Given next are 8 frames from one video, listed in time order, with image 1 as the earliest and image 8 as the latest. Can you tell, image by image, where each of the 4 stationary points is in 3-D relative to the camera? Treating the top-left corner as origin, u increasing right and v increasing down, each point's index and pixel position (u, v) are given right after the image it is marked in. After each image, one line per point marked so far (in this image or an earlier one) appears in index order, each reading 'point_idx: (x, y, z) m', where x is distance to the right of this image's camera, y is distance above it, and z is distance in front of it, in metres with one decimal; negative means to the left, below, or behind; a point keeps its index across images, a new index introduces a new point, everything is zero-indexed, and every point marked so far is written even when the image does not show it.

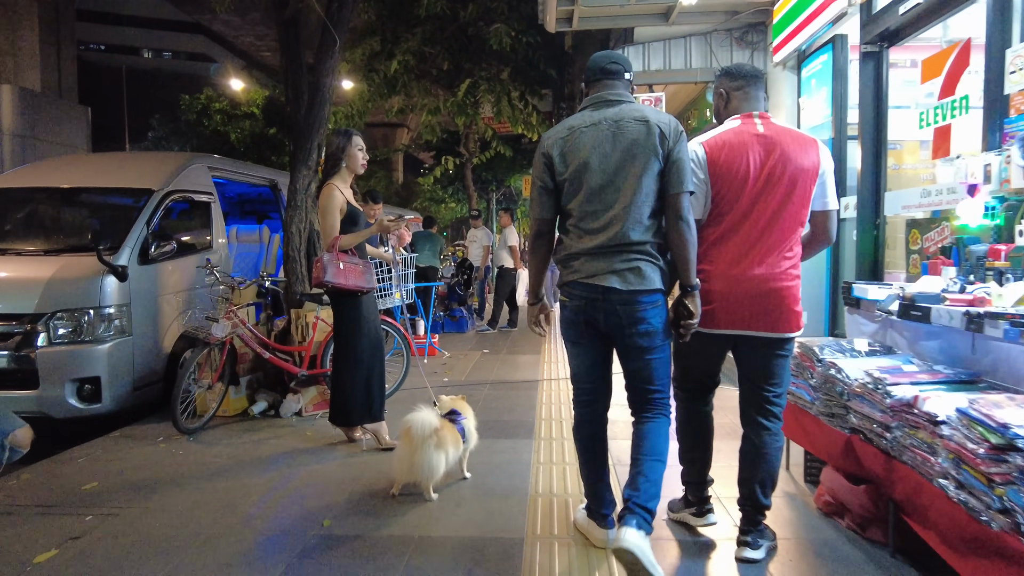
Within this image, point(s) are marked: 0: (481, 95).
0: (-0.6, +3.5, +12.3) m
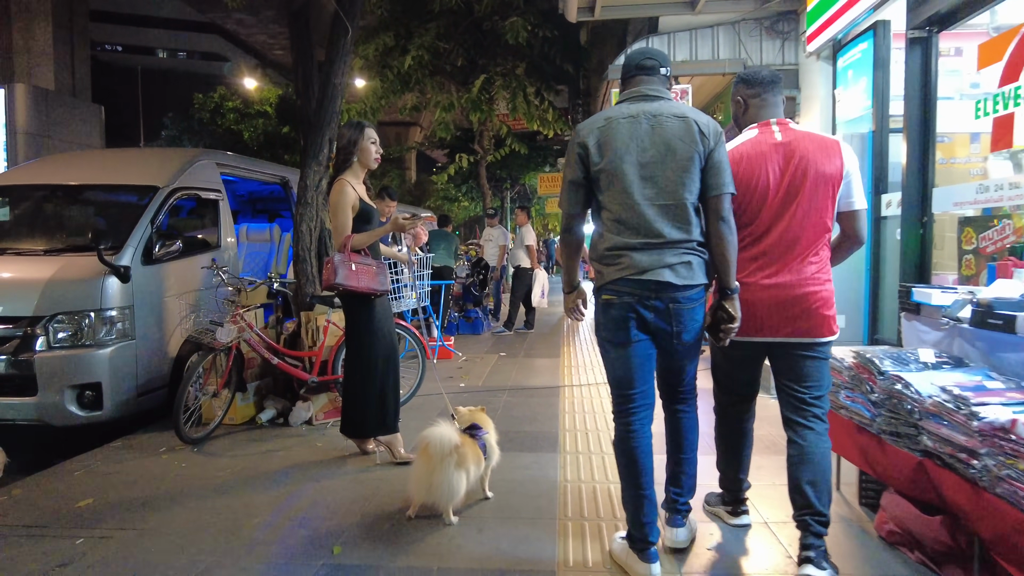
0: (-0.3, +3.5, +12.0) m
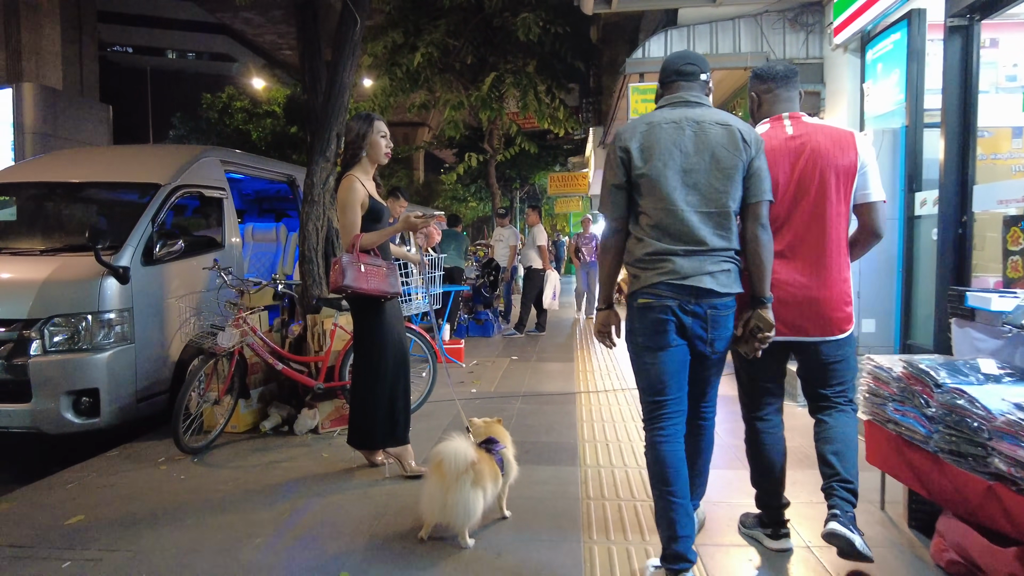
0: (-0.1, +3.4, +11.8) m
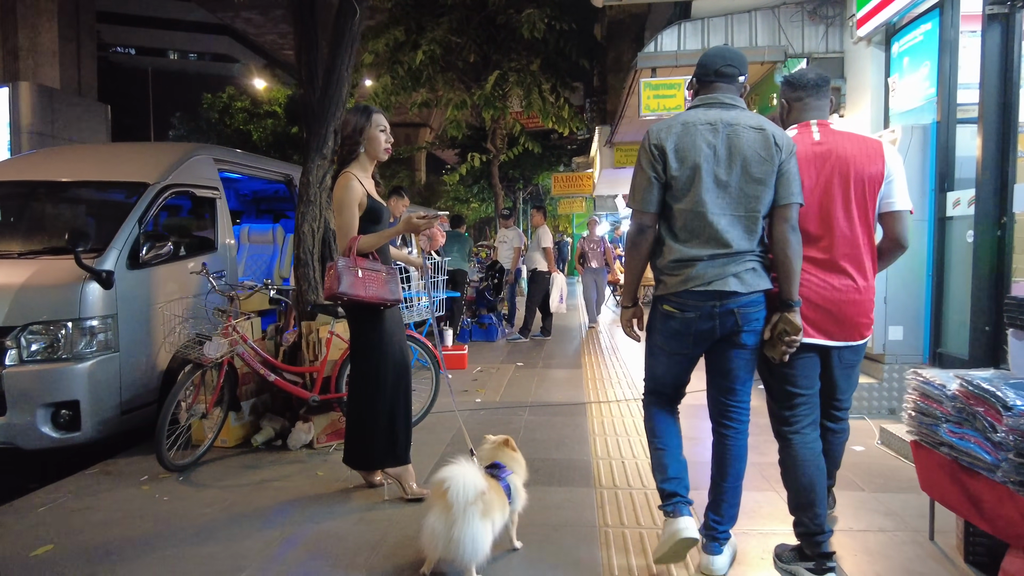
0: (0.0, +3.4, +11.5) m
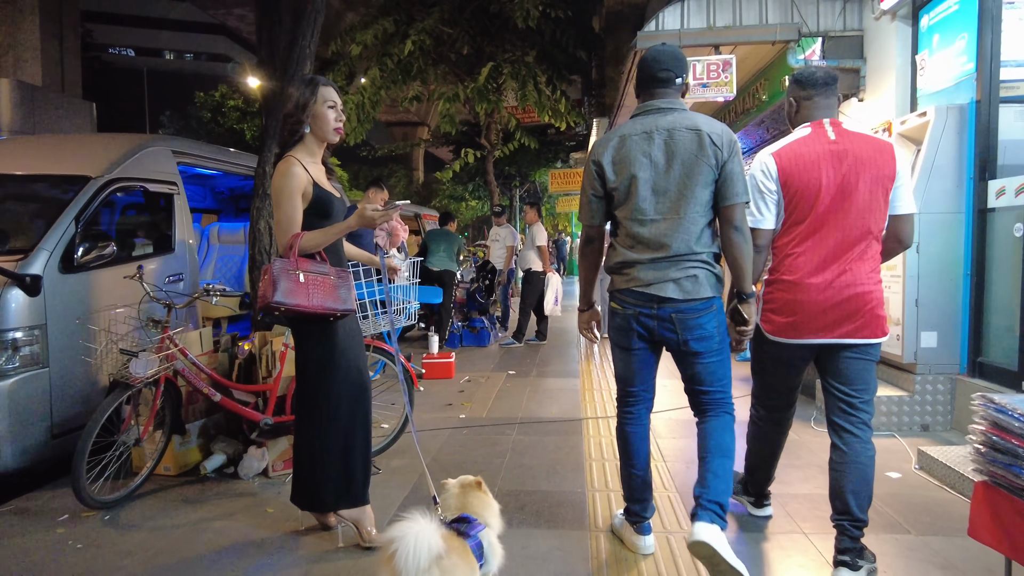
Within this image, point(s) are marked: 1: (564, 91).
0: (-0.1, +3.4, +11.0) m
1: (+0.9, +3.5, +12.1) m
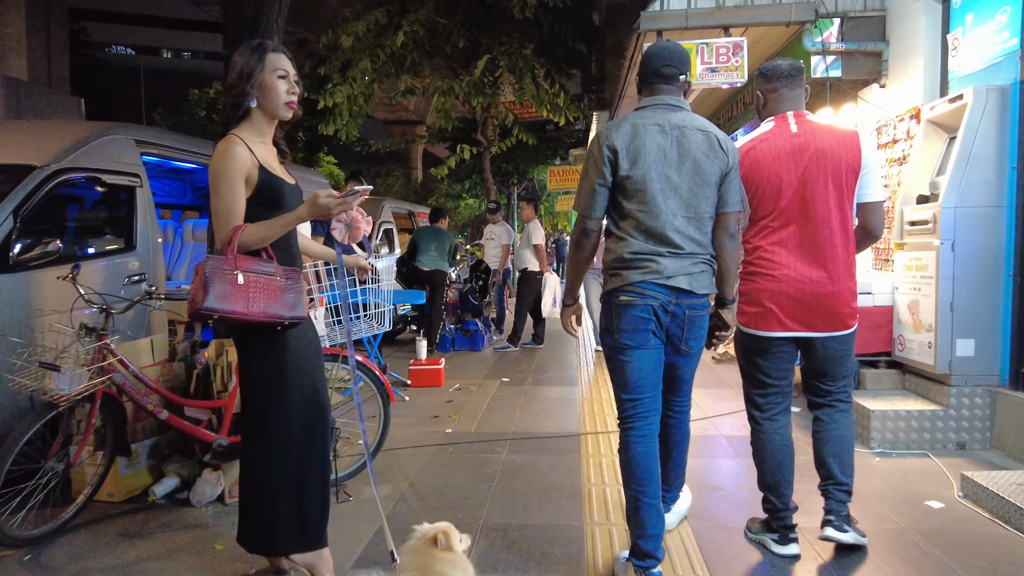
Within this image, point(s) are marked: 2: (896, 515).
0: (-0.2, +3.4, +10.6) m
1: (+0.9, +3.5, +11.7) m
2: (+1.6, -1.0, +2.9) m
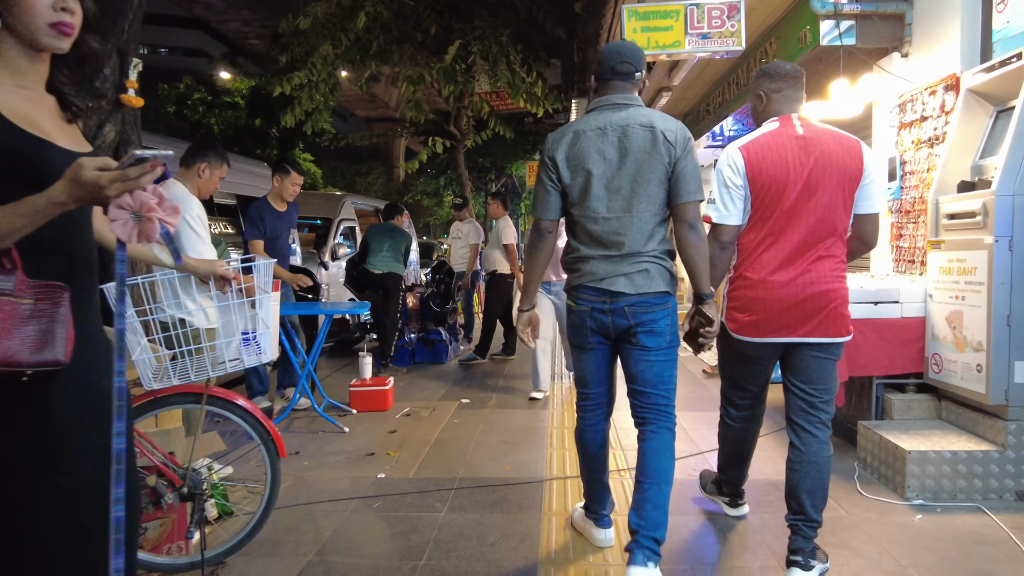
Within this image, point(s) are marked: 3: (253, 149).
0: (-0.6, +3.3, +9.8) m
1: (+0.5, +3.5, +10.8) m
2: (+1.4, -1.0, +2.1) m
3: (-5.6, +3.0, +14.8) m
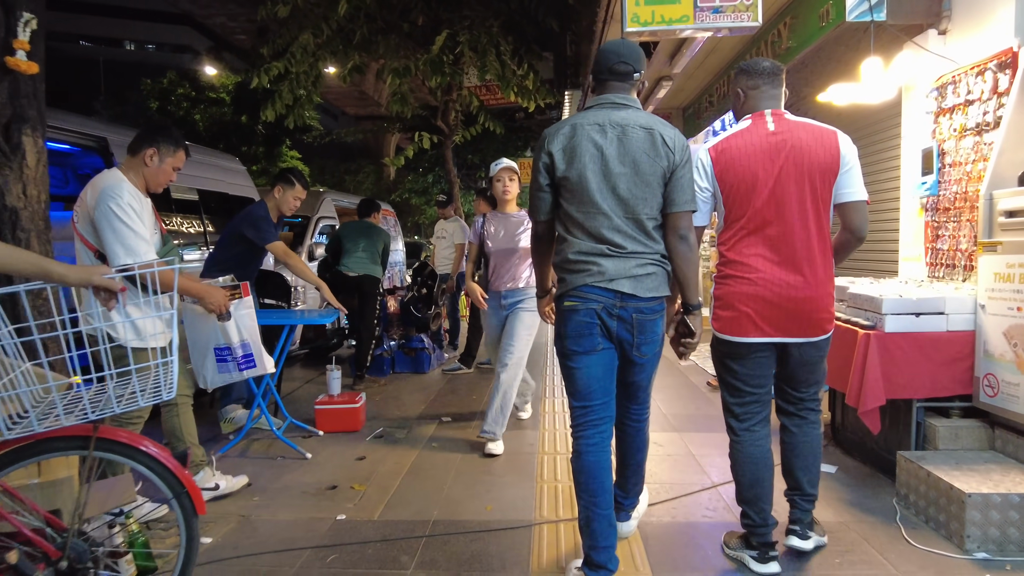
0: (-0.7, +3.3, +9.2) m
1: (+0.3, +3.4, +10.3) m
2: (+1.4, -1.0, +1.6) m
3: (-5.8, +3.0, +14.2) m
